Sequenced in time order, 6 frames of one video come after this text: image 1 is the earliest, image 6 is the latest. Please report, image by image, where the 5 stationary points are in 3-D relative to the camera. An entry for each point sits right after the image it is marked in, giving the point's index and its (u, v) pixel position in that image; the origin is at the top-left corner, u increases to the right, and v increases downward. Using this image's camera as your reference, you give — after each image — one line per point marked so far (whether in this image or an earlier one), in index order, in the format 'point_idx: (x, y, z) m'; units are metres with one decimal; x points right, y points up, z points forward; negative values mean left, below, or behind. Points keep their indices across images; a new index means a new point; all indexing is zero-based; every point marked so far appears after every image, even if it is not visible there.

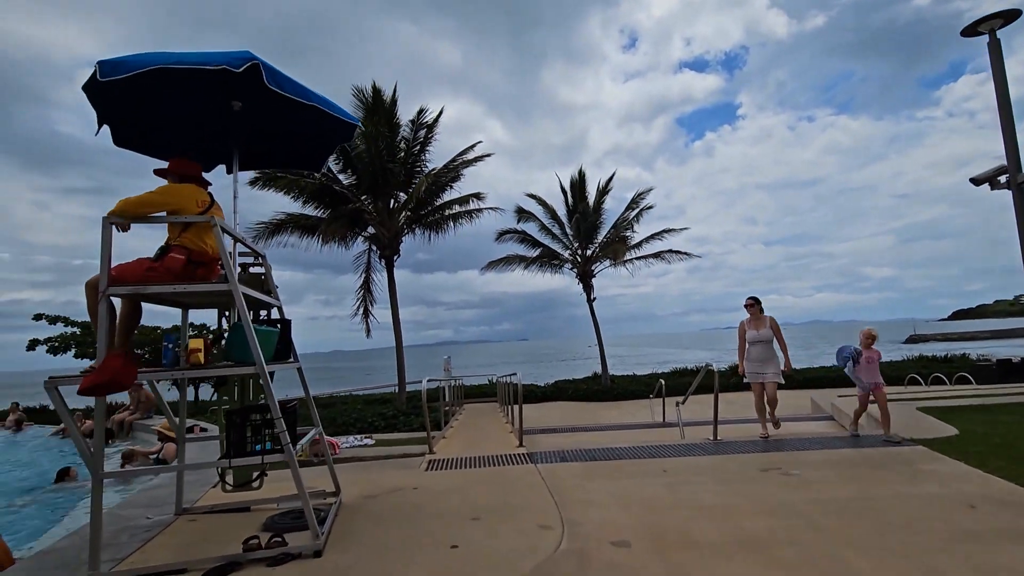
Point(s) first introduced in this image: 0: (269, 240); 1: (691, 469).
0: (-5.8, +1.1, +12.1) m
1: (+1.4, -1.4, +4.0) m
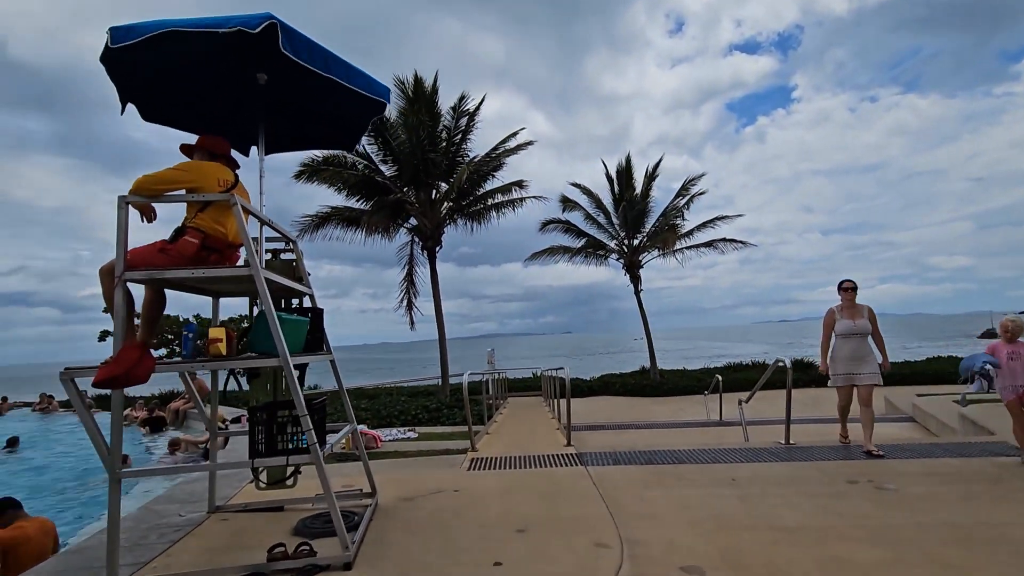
0: (-4.7, +1.3, +12.2) m
1: (+1.8, -1.3, +3.5) m
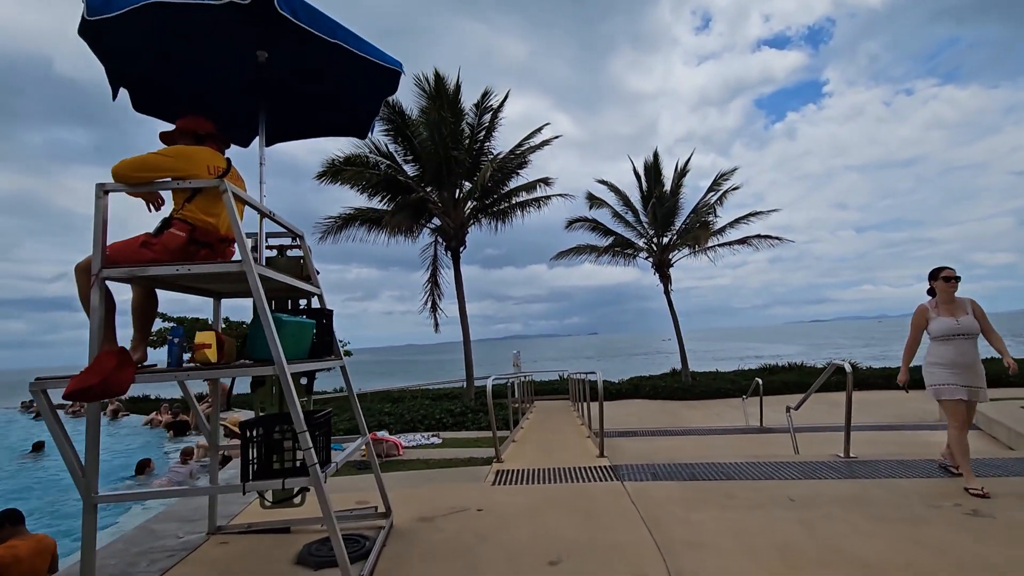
0: (-4.1, +1.3, +12.1) m
1: (+1.9, -1.3, +3.1) m
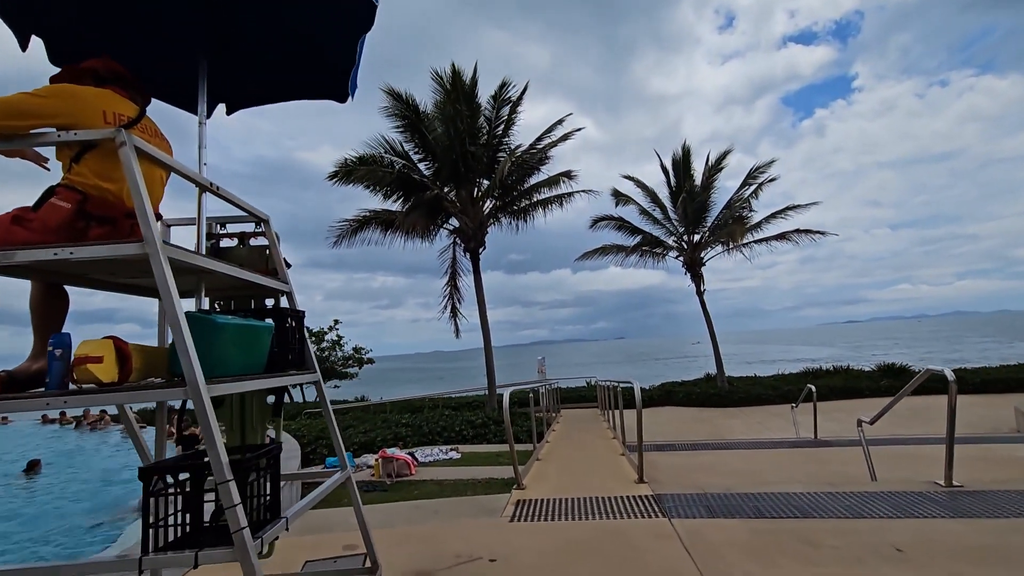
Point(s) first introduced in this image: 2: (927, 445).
0: (-3.6, +1.1, +11.7) m
1: (+2.0, -1.2, +2.4) m
2: (+5.3, -2.0, +6.5) m
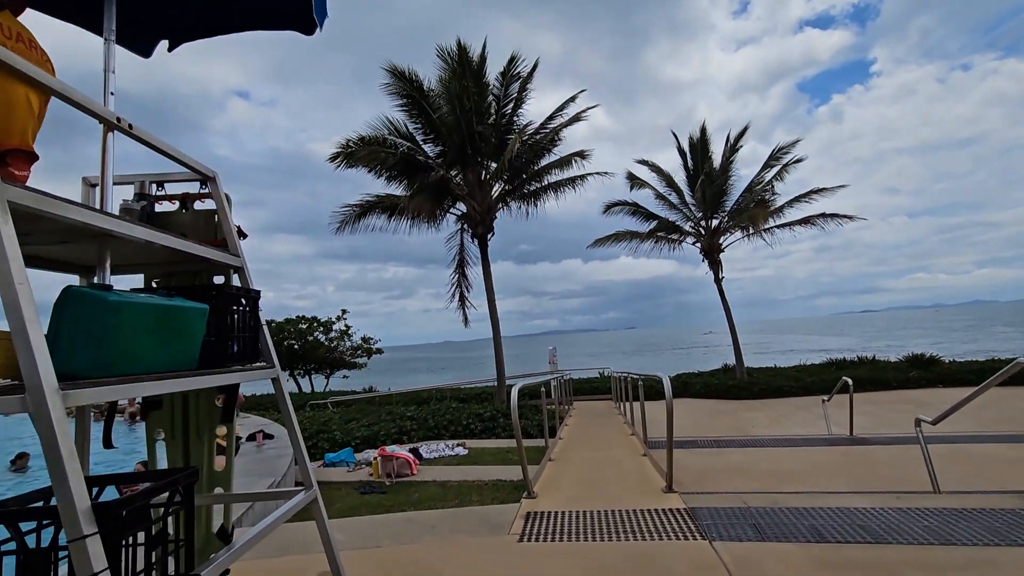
0: (-3.4, +1.4, +11.2) m
1: (+2.1, -1.1, +1.8) m
2: (+5.4, -1.8, +5.9) m
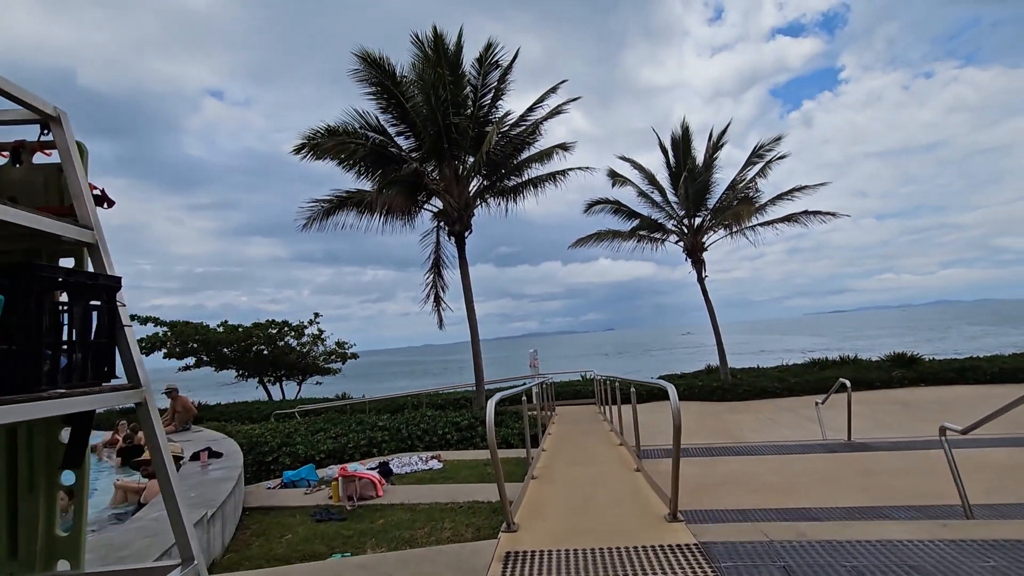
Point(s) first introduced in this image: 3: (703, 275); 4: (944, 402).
0: (-3.9, +1.4, +10.6) m
1: (+2.0, -1.1, +1.4) m
2: (+5.2, -1.7, +5.6) m
3: (+5.3, +0.3, +14.1) m
4: (+9.1, -2.2, +10.6) m
